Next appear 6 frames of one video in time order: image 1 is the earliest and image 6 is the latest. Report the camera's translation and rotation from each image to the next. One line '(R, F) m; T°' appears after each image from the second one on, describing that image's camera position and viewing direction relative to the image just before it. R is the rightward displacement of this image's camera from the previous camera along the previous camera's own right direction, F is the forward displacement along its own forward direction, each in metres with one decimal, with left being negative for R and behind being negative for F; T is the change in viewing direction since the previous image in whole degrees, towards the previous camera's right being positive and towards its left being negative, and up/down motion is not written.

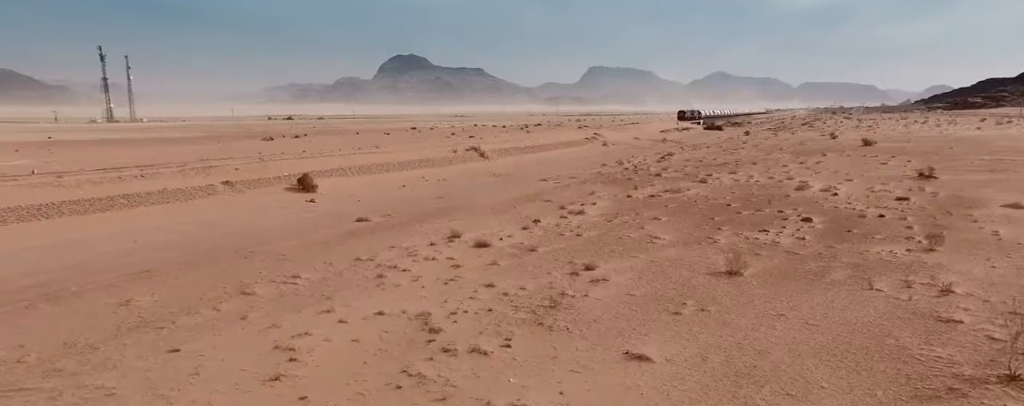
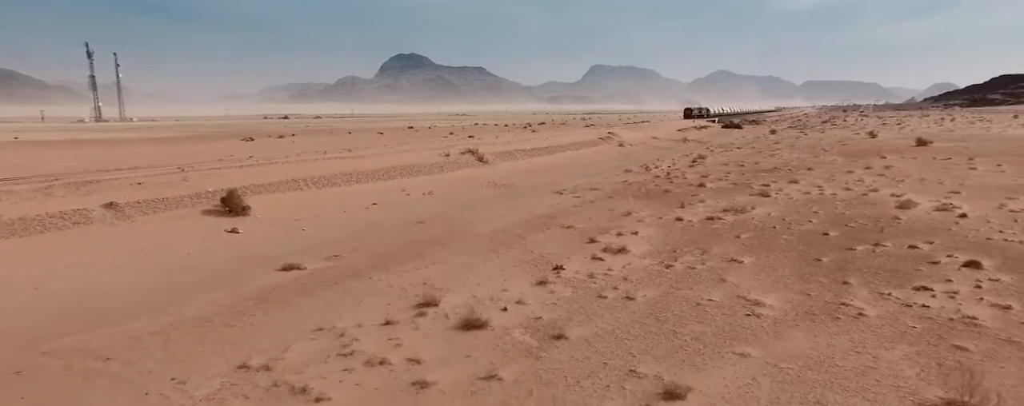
(-0.1, +4.7) m; 0°
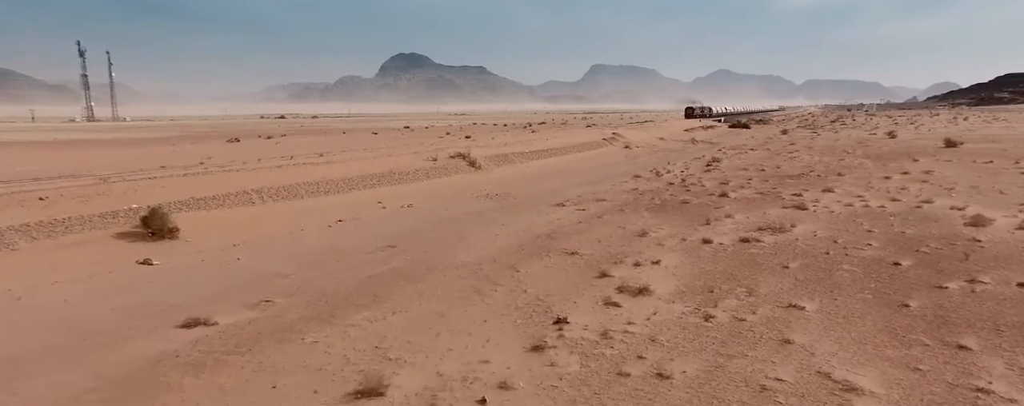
(+0.2, +2.4) m; 0°
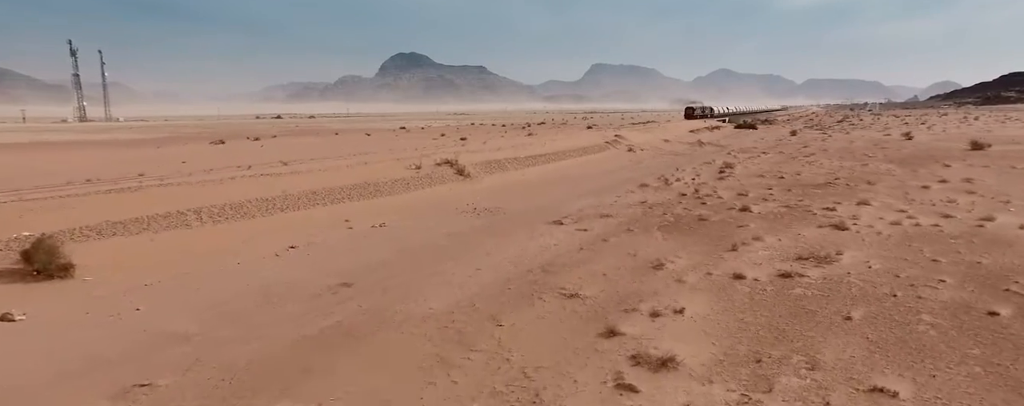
(+0.2, +2.1) m; 0°
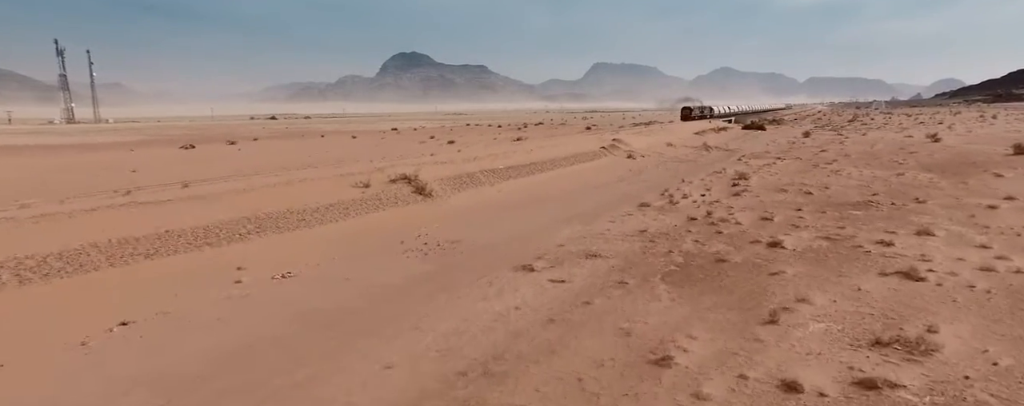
(+0.7, +3.3) m; 0°
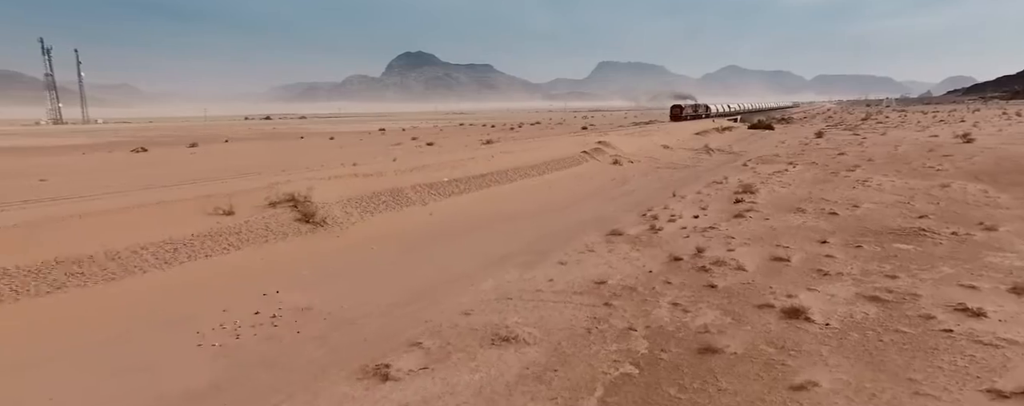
(+1.4, +4.0) m; -1°
